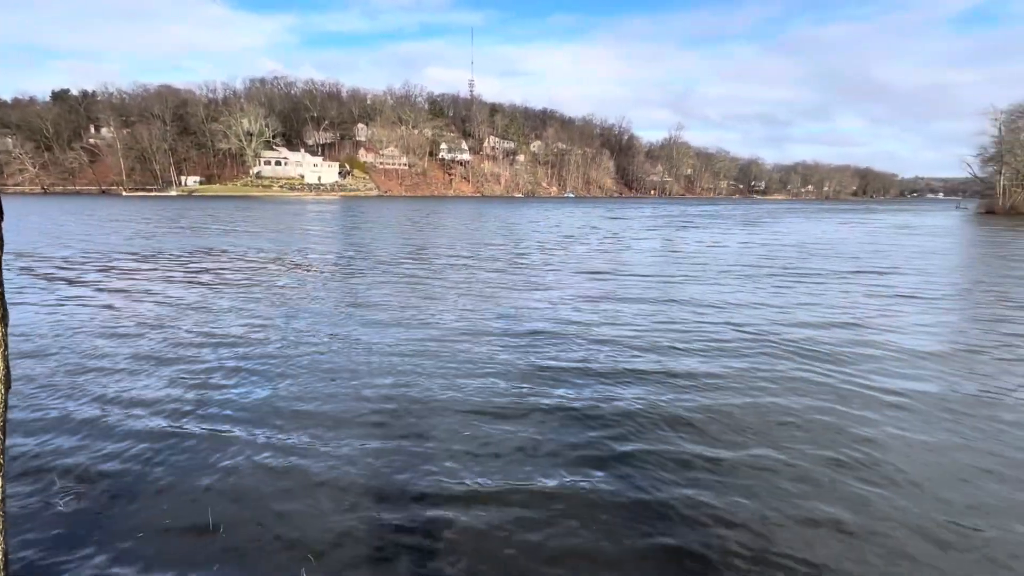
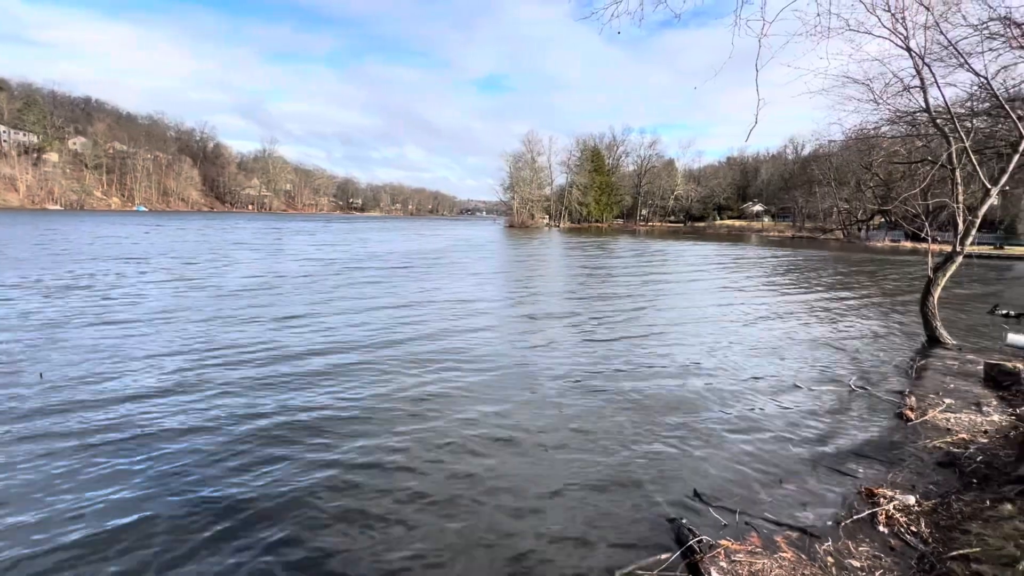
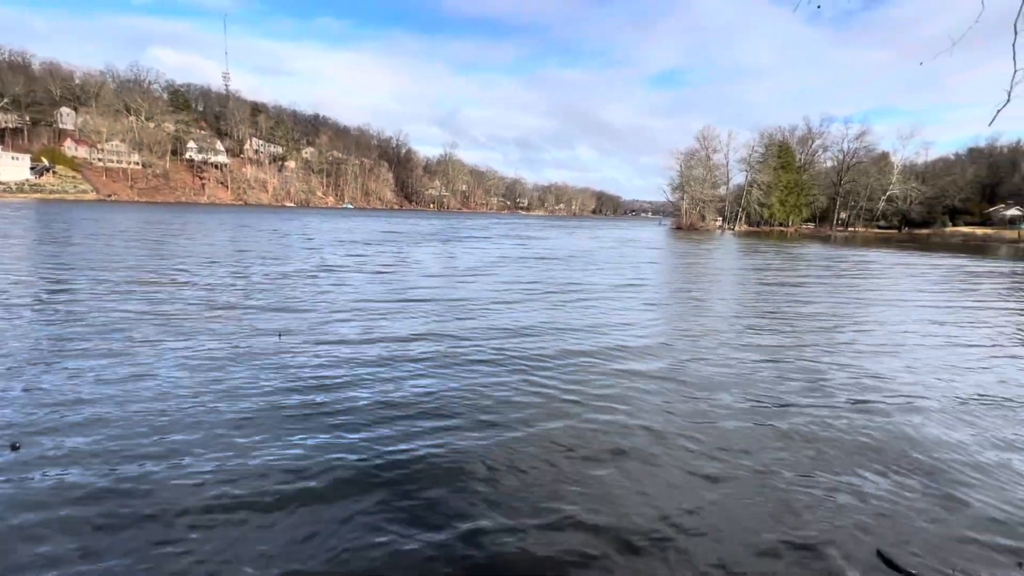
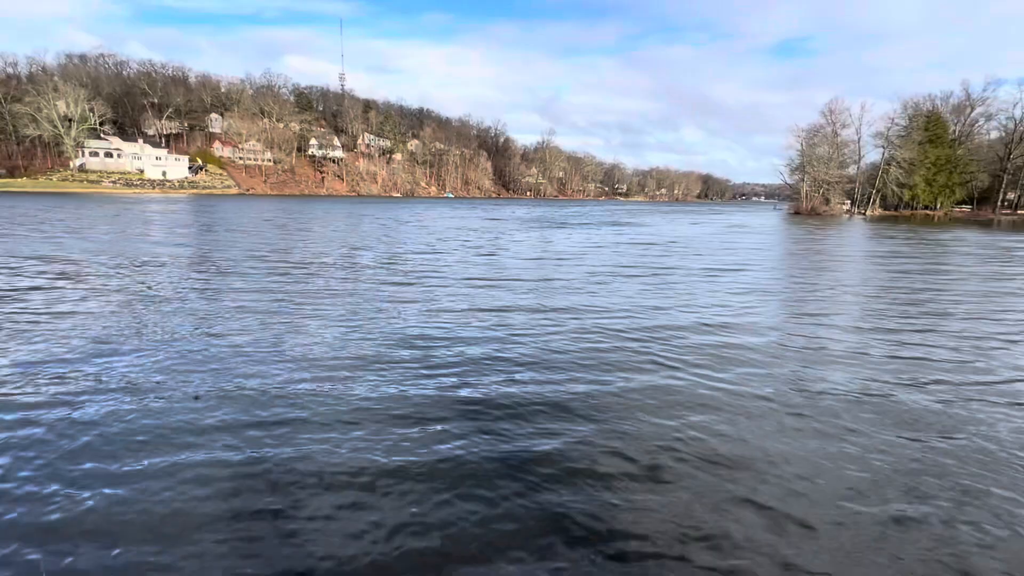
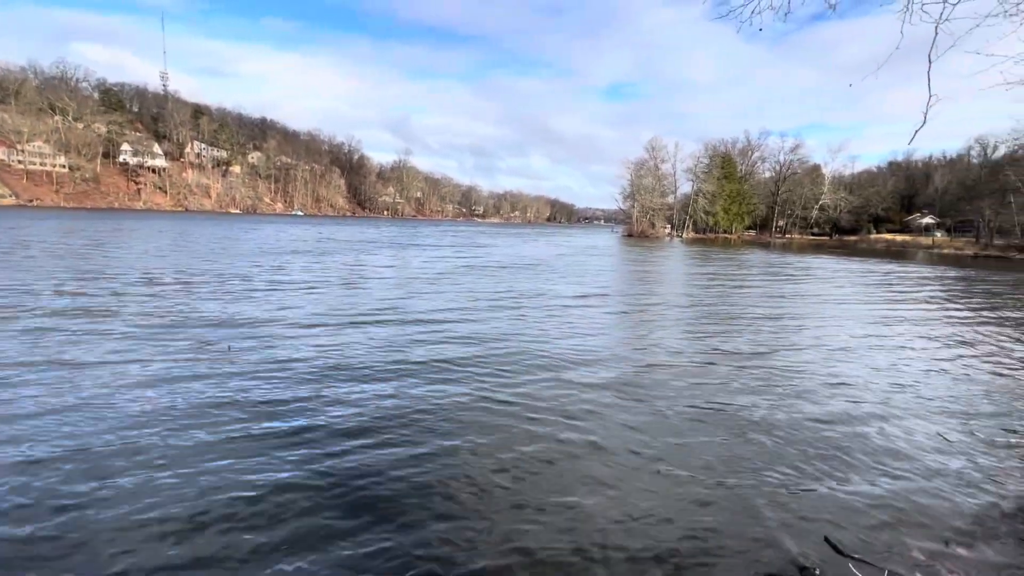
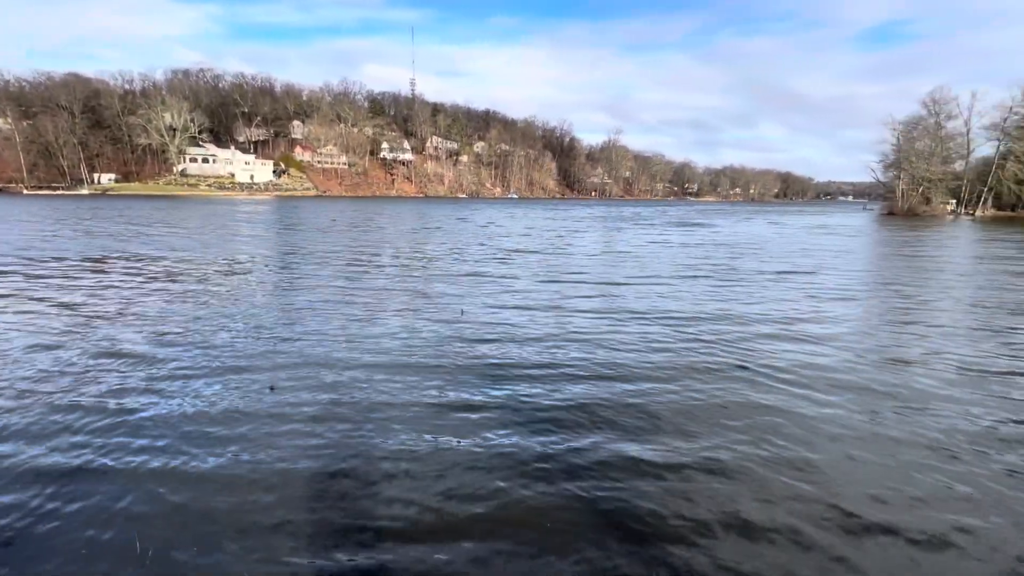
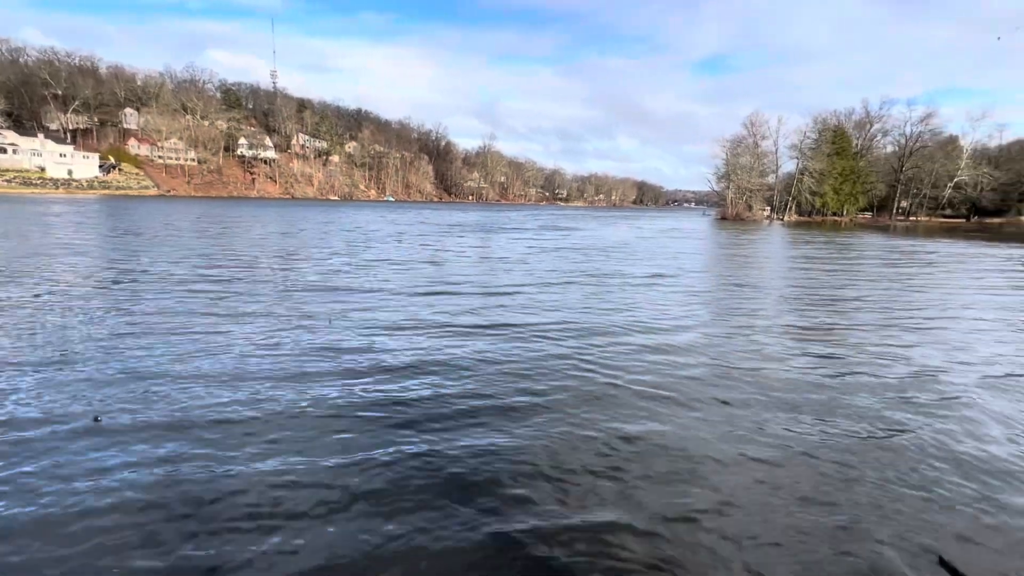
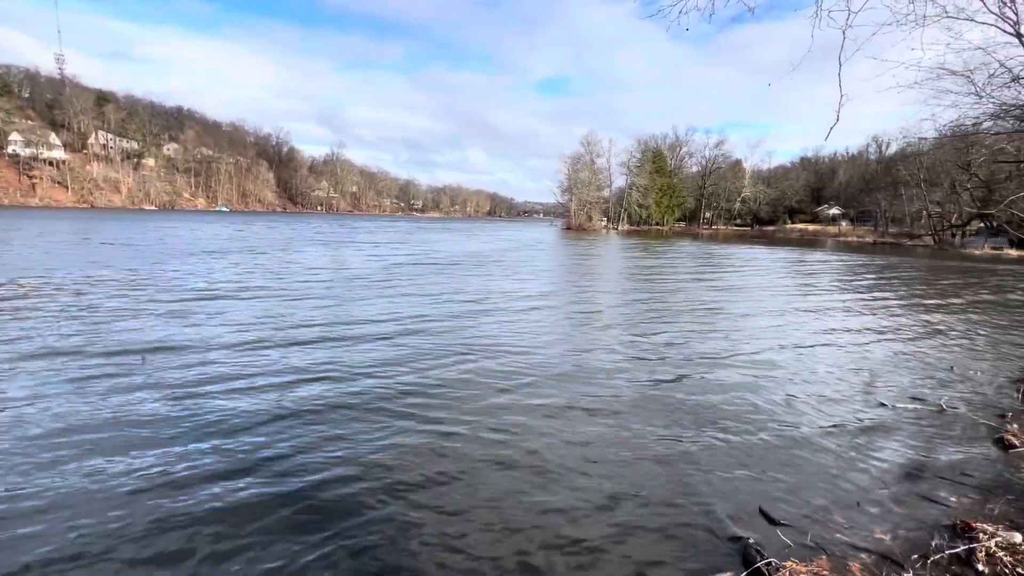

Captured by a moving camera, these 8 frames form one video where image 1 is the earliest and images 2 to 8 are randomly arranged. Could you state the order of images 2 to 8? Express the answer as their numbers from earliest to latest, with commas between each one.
6, 4, 7, 3, 5, 8, 2
